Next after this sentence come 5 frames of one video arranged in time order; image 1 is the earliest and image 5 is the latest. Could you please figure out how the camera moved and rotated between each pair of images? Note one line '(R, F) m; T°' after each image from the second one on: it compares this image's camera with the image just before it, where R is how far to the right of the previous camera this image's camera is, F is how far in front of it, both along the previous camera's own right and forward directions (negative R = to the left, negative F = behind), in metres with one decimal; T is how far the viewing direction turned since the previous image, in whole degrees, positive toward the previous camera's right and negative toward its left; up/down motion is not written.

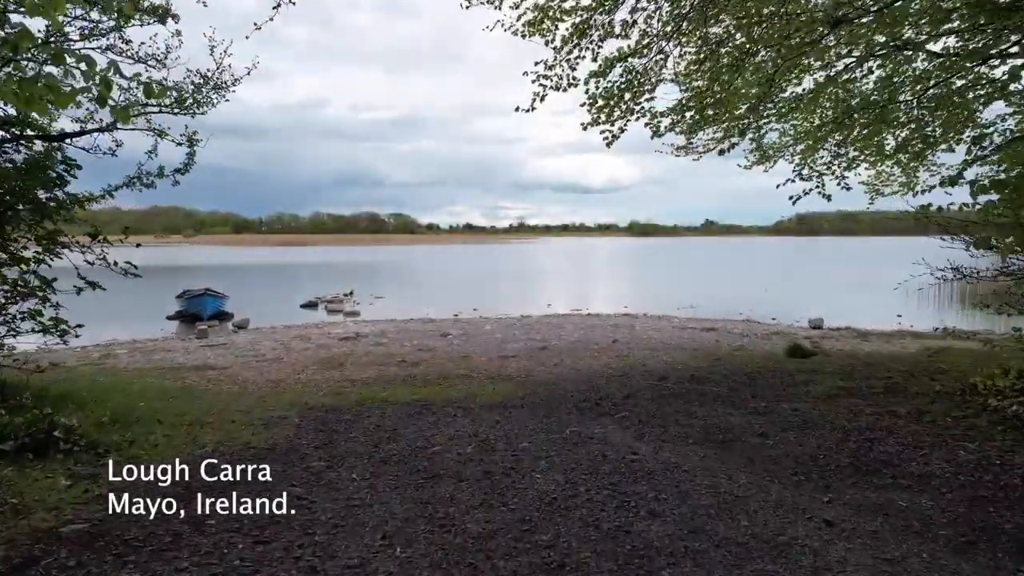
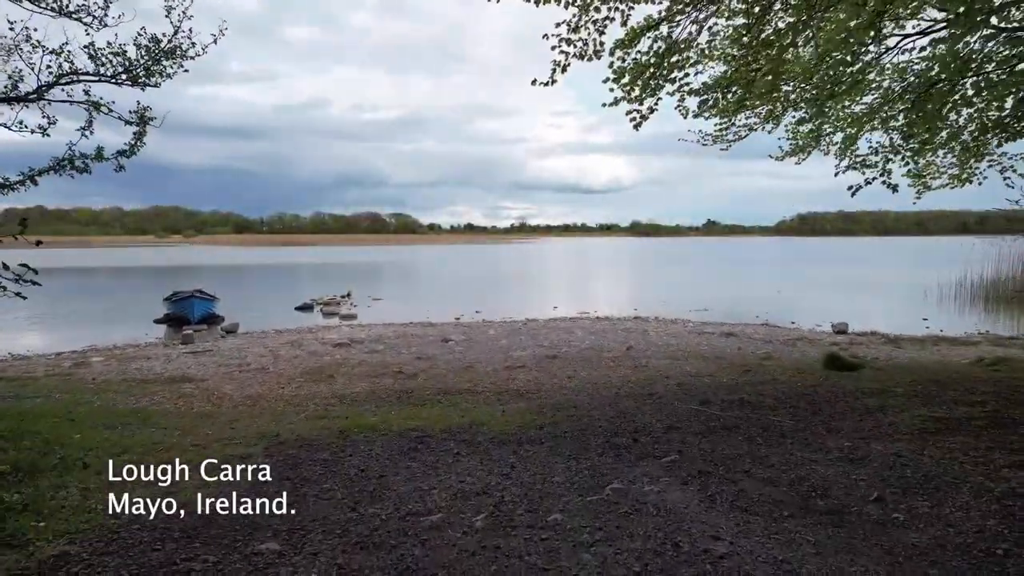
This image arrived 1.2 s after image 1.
(-0.1, +1.1) m; 0°
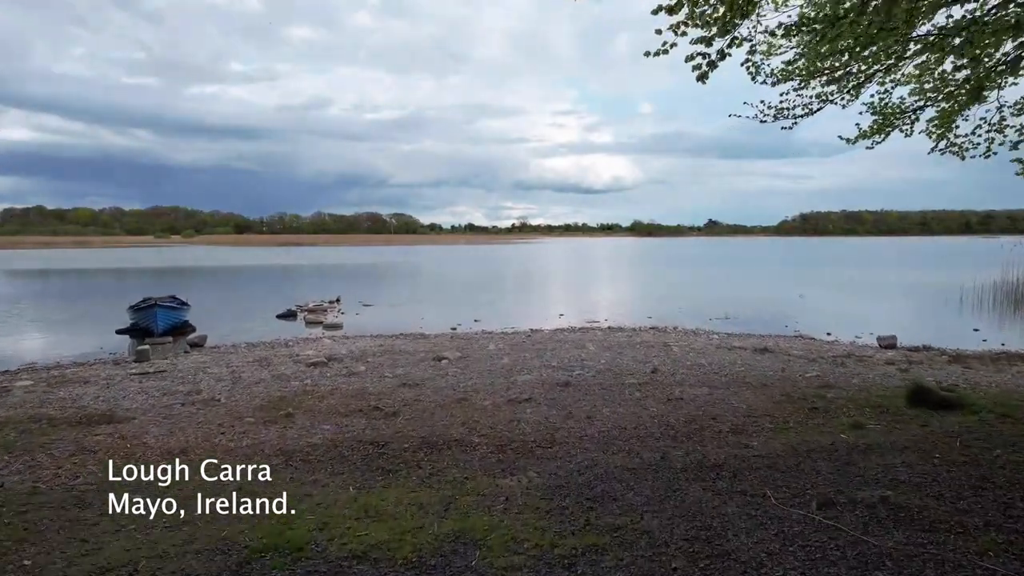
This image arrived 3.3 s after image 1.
(0.0, +2.1) m; 0°
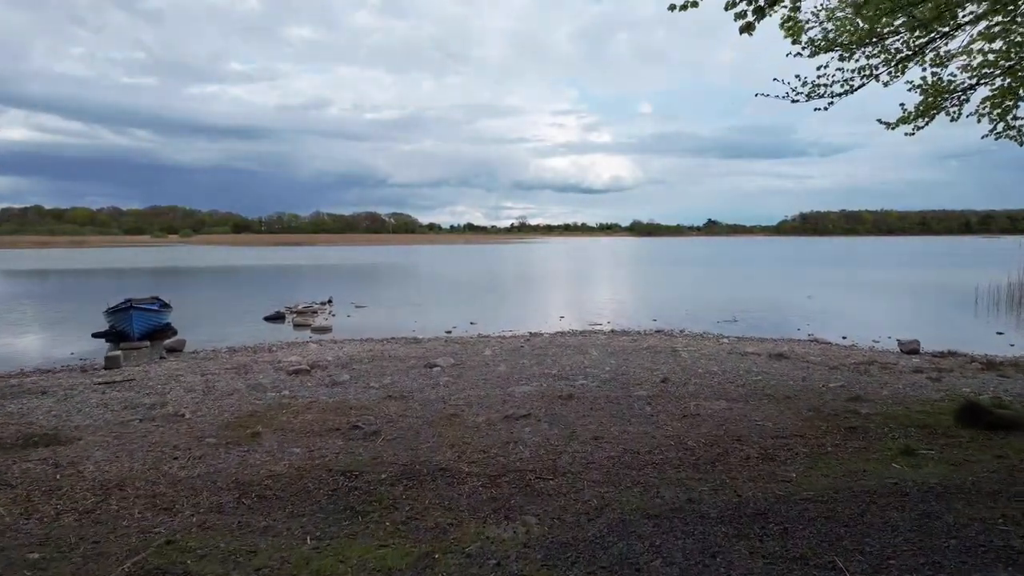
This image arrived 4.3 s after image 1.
(0.0, +1.0) m; 0°
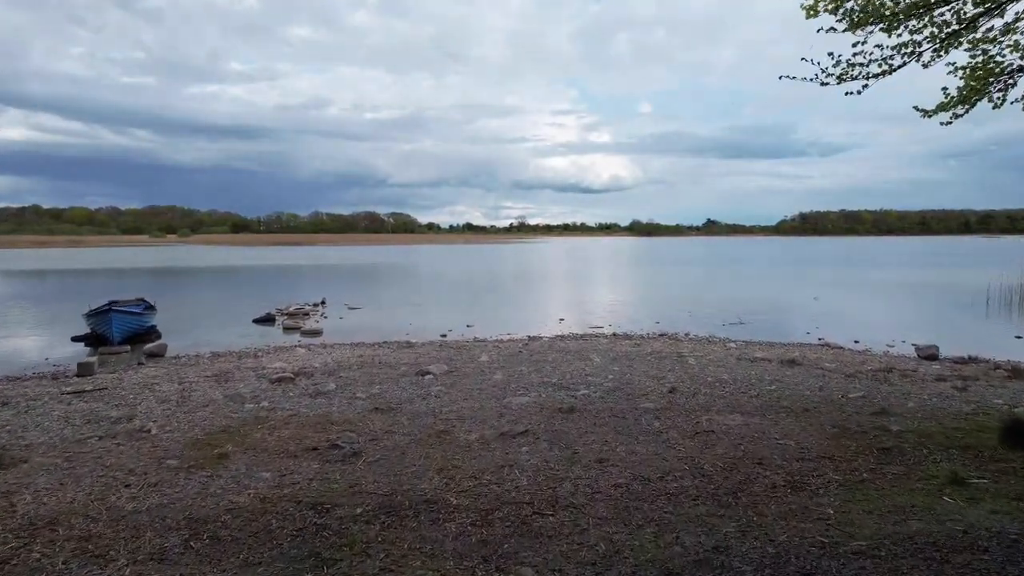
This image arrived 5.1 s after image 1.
(0.0, +0.7) m; 0°
